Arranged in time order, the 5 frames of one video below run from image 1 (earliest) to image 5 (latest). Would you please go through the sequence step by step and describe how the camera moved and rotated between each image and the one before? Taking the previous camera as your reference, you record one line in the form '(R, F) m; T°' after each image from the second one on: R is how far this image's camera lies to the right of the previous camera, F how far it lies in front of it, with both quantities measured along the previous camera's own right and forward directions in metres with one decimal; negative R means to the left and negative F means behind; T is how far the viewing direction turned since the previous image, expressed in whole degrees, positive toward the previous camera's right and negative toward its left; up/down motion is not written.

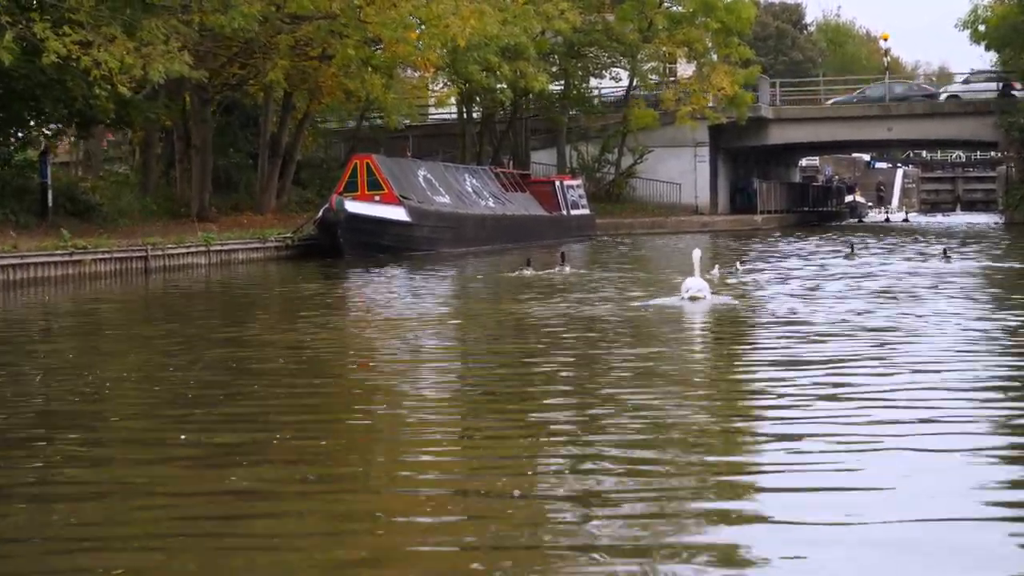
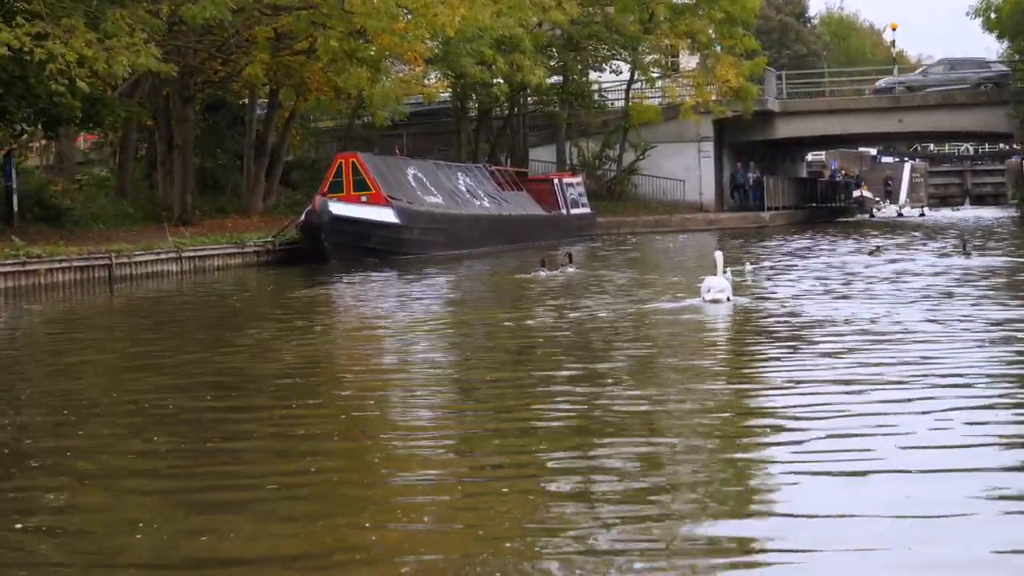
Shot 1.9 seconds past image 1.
(+0.1, +1.4) m; 0°
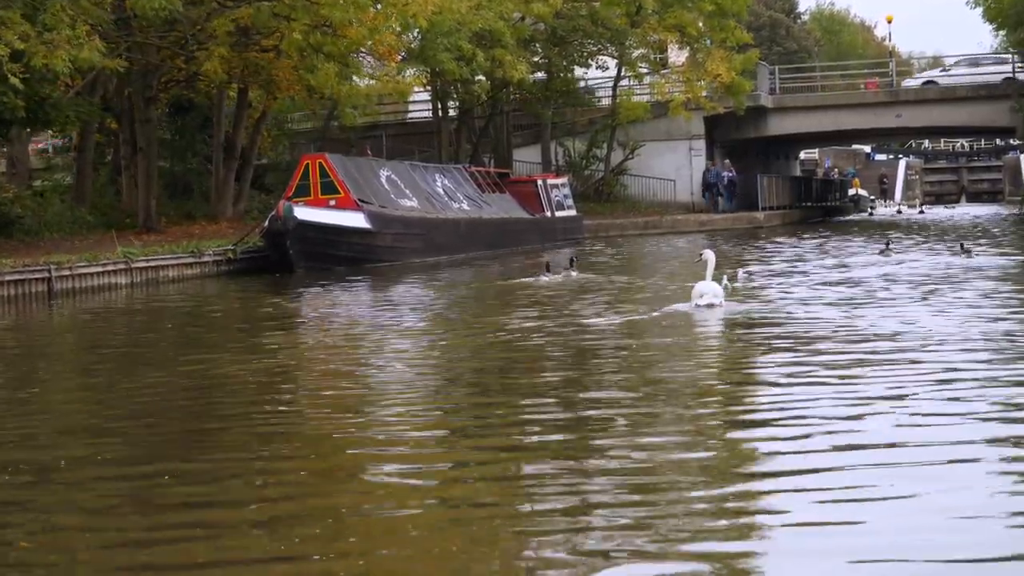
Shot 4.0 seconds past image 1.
(+0.2, +1.5) m; 0°
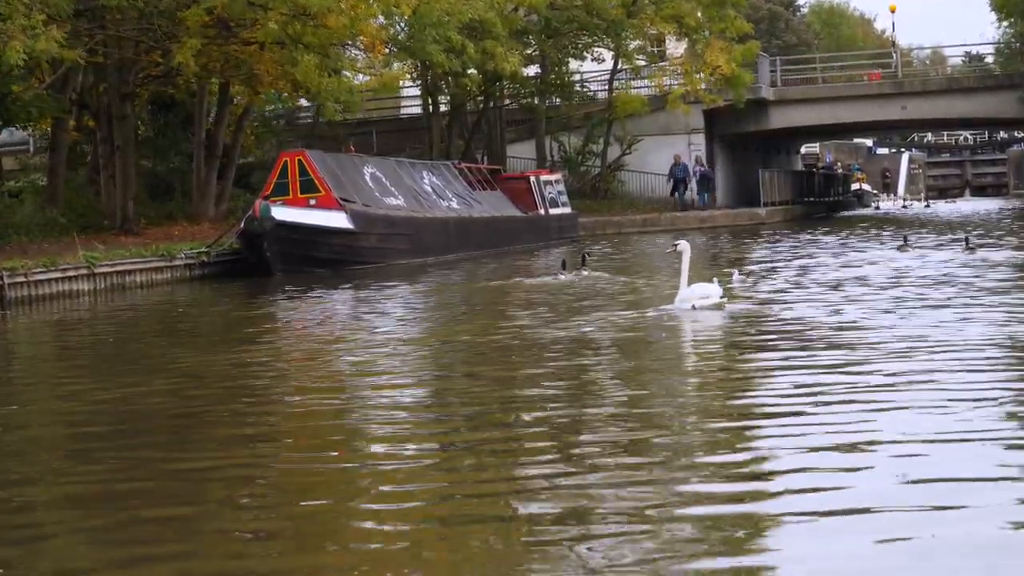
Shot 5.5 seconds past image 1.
(+0.1, +1.1) m; 0°
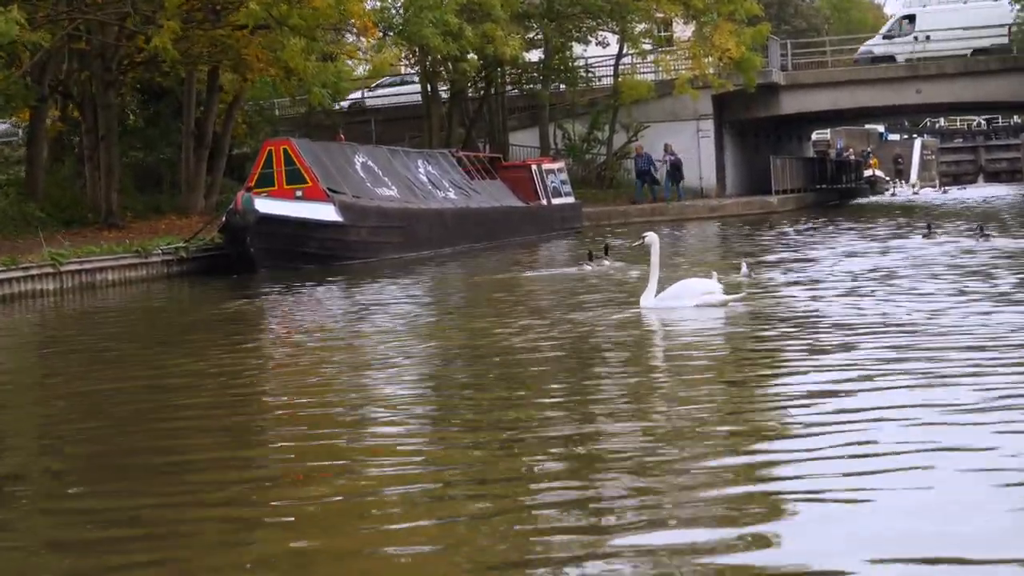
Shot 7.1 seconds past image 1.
(+0.1, +1.2) m; 0°
